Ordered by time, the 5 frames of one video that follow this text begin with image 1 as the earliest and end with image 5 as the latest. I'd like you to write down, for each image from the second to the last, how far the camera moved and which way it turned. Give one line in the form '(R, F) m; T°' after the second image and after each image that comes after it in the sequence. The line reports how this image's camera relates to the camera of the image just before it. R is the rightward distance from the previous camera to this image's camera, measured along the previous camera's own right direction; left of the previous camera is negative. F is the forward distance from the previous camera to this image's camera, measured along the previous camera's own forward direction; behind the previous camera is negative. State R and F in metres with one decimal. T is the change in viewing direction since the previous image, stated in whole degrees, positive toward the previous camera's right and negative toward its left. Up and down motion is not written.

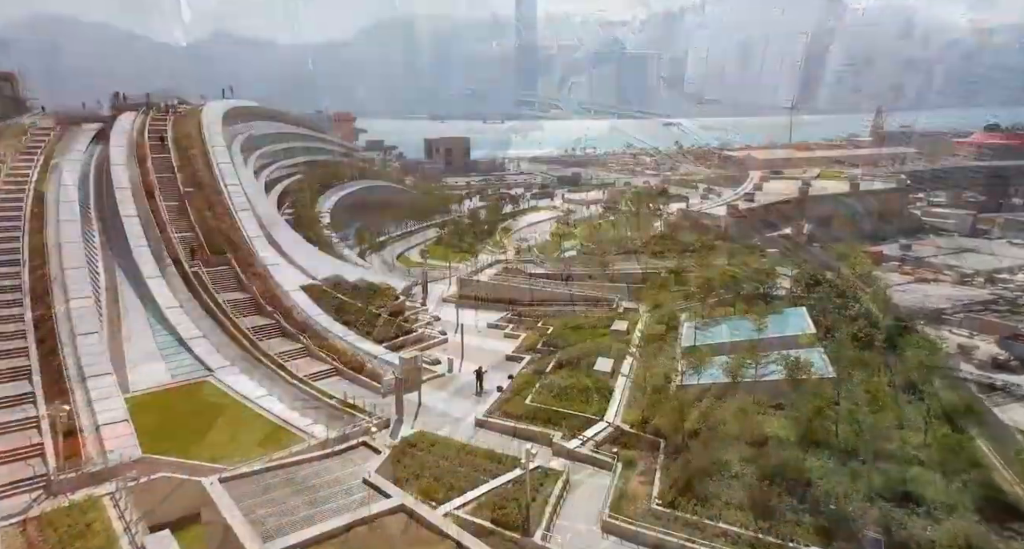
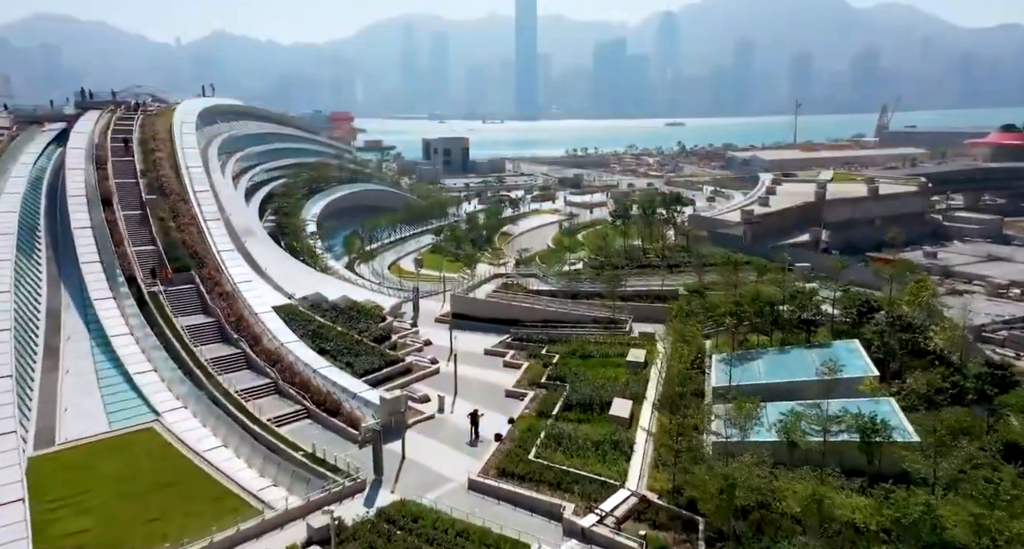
(0.0, +3.1) m; 0°
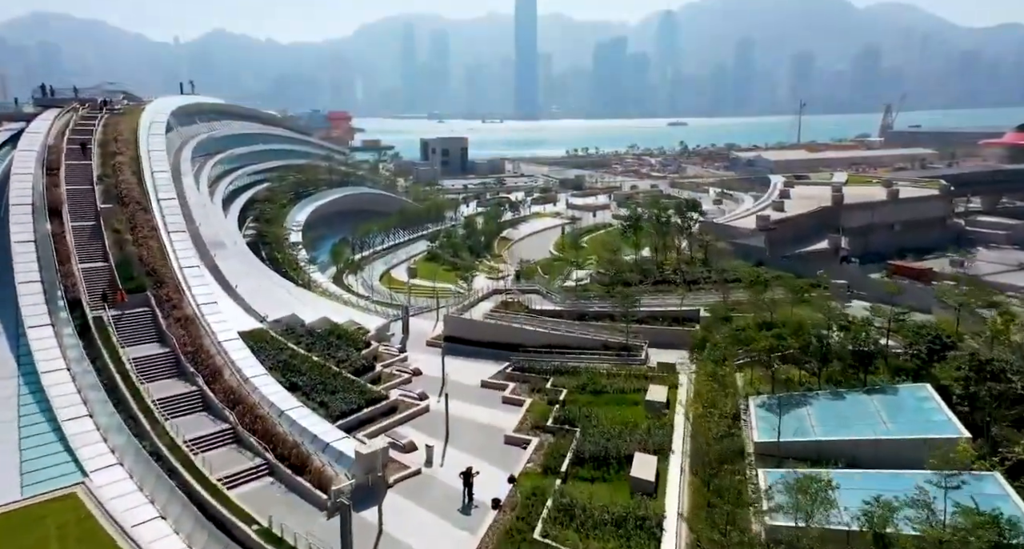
(0.0, +2.9) m; 0°
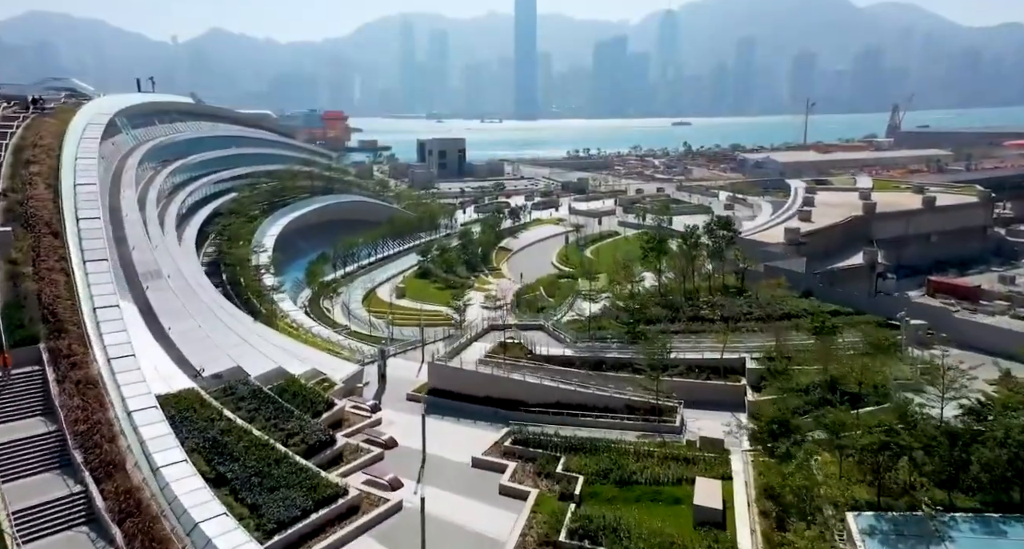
(0.0, +4.7) m; 0°
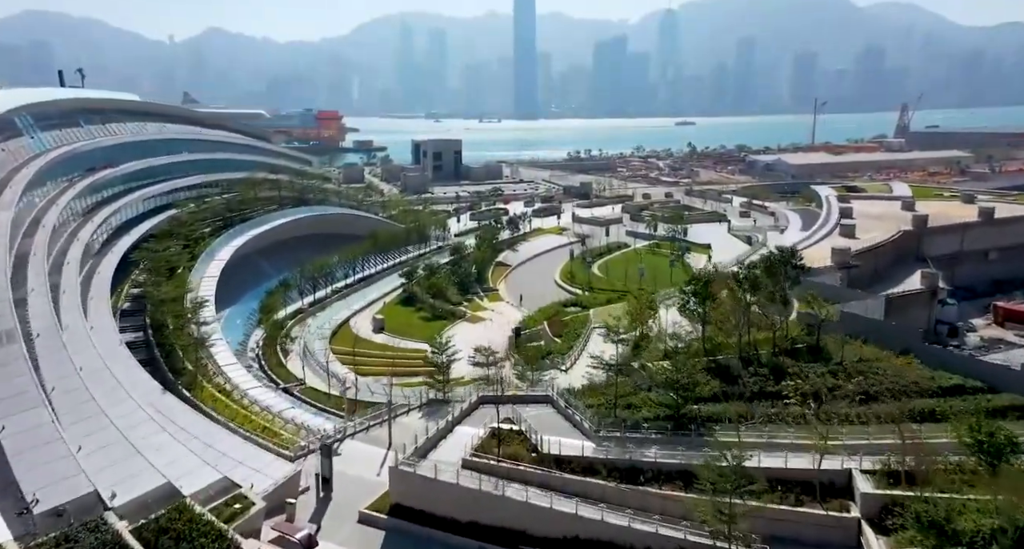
(+0.1, +6.2) m; 0°
